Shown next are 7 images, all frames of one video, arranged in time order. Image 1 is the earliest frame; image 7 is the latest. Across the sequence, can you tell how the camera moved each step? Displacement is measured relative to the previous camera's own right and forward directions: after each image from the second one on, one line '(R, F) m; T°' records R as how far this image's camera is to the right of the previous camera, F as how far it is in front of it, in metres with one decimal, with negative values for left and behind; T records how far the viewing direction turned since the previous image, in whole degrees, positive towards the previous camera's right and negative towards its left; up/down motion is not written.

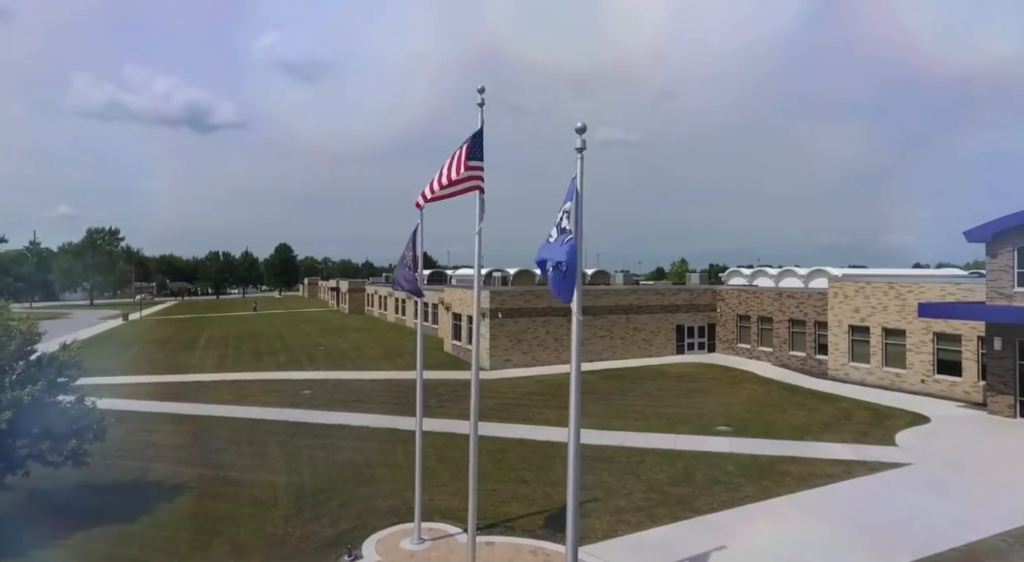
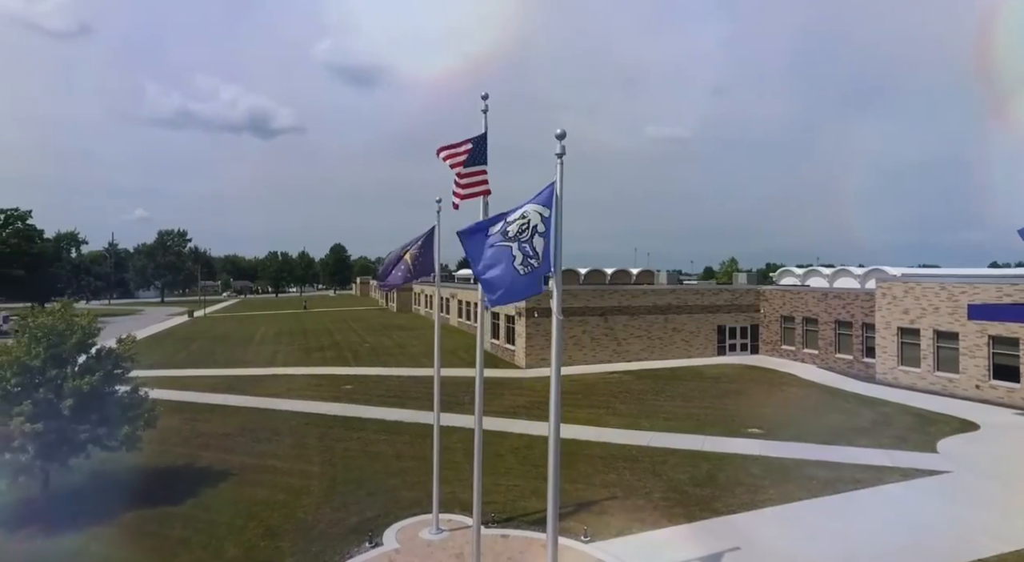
(+0.9, -0.4) m; -5°
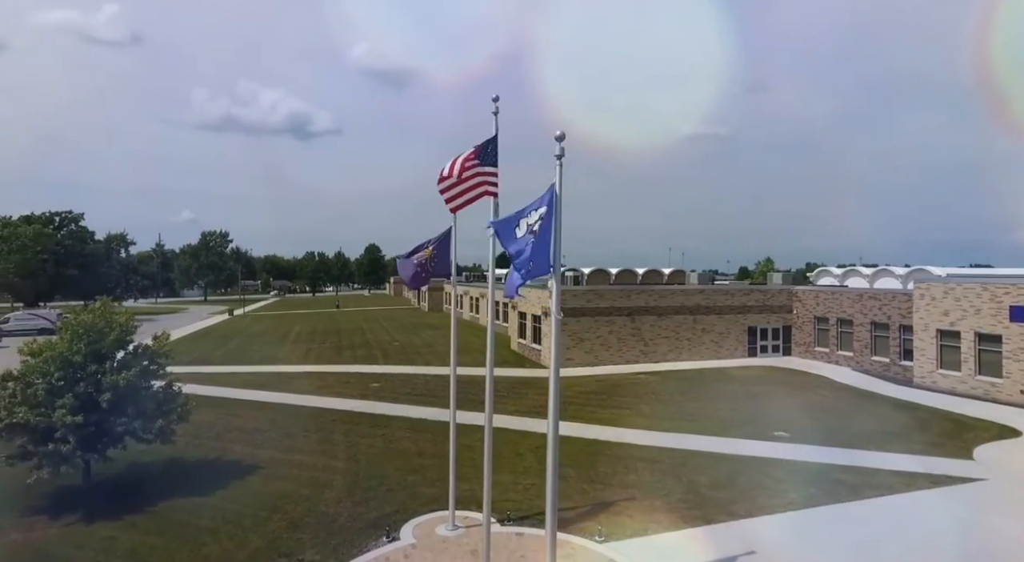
(+0.5, -0.1) m; -4°
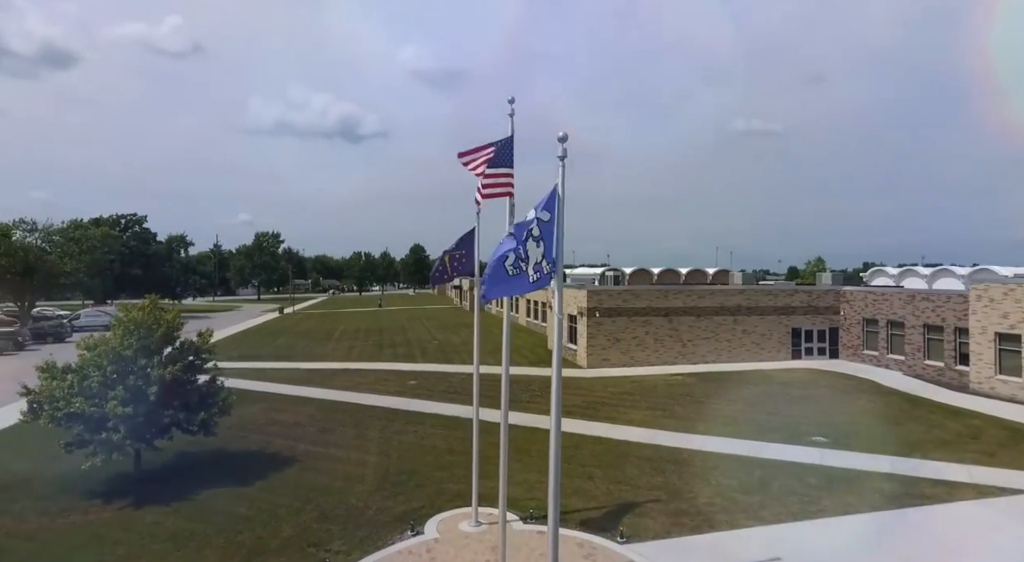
(+0.6, -0.1) m; -5°
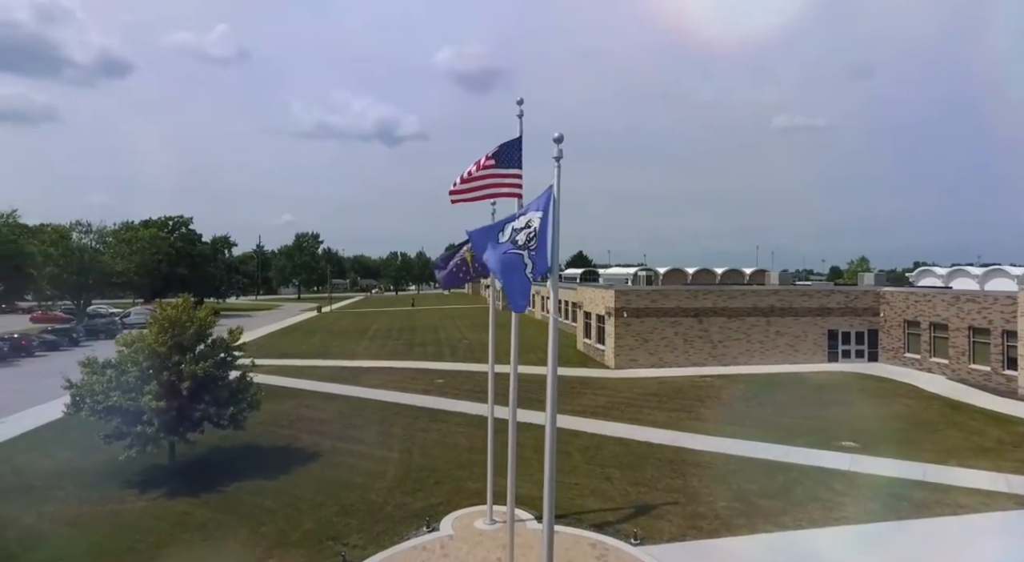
(+0.6, -0.1) m; -4°
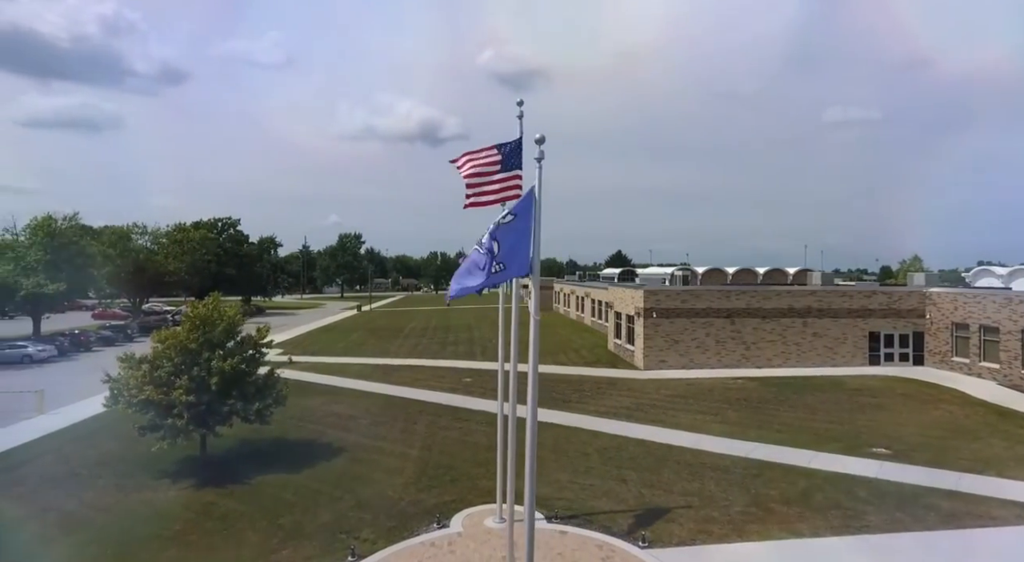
(+0.9, 0.0) m; -5°
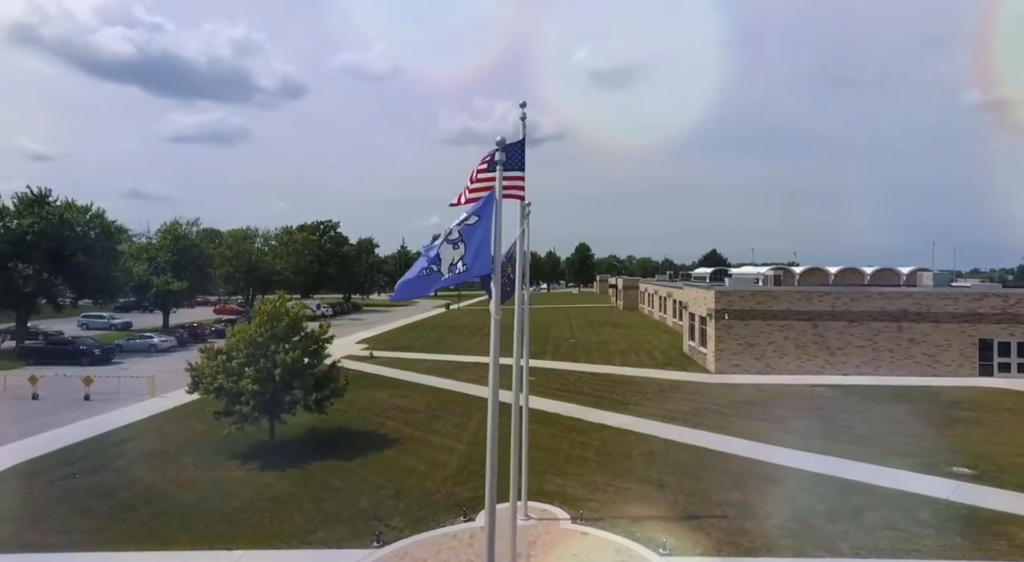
(+1.9, +0.2) m; -11°
